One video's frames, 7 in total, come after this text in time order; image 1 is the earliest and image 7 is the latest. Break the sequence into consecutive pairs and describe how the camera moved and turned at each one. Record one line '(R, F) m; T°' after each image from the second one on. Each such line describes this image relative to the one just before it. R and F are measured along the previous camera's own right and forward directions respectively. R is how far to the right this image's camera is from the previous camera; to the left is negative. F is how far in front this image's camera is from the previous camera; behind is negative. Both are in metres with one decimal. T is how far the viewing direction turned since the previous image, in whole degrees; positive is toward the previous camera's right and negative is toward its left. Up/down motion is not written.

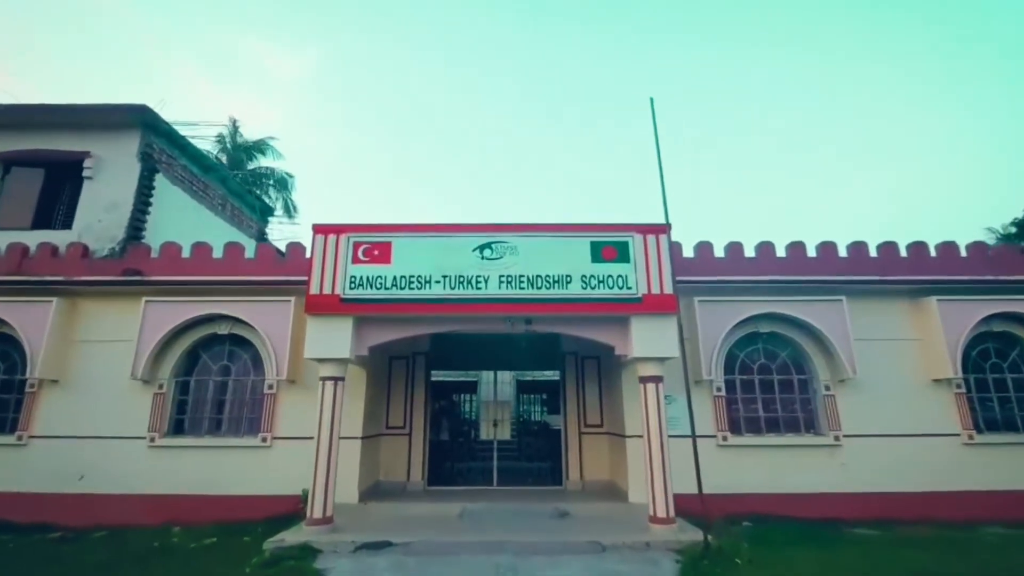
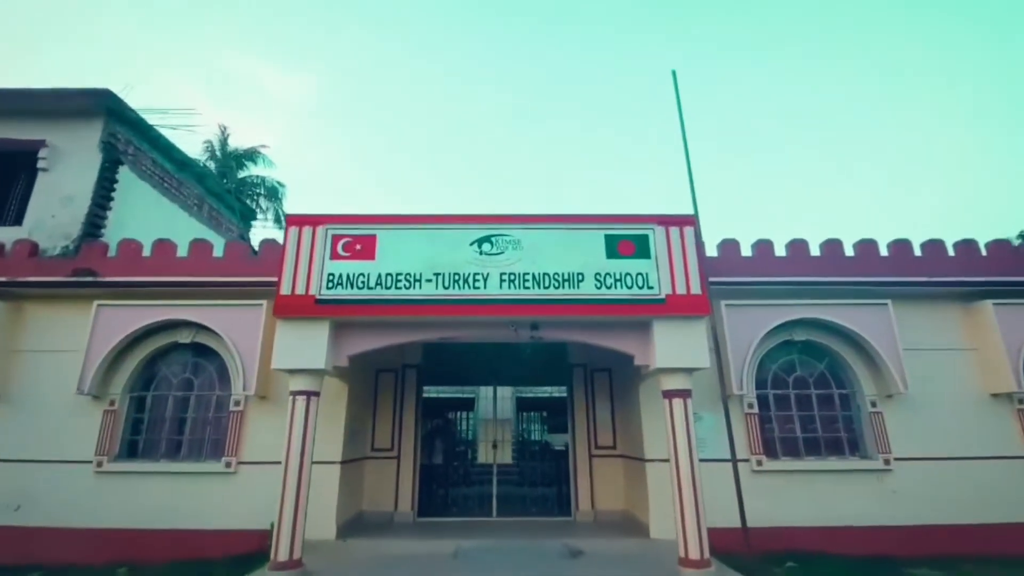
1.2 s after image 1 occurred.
(-0.1, +1.1) m; 0°
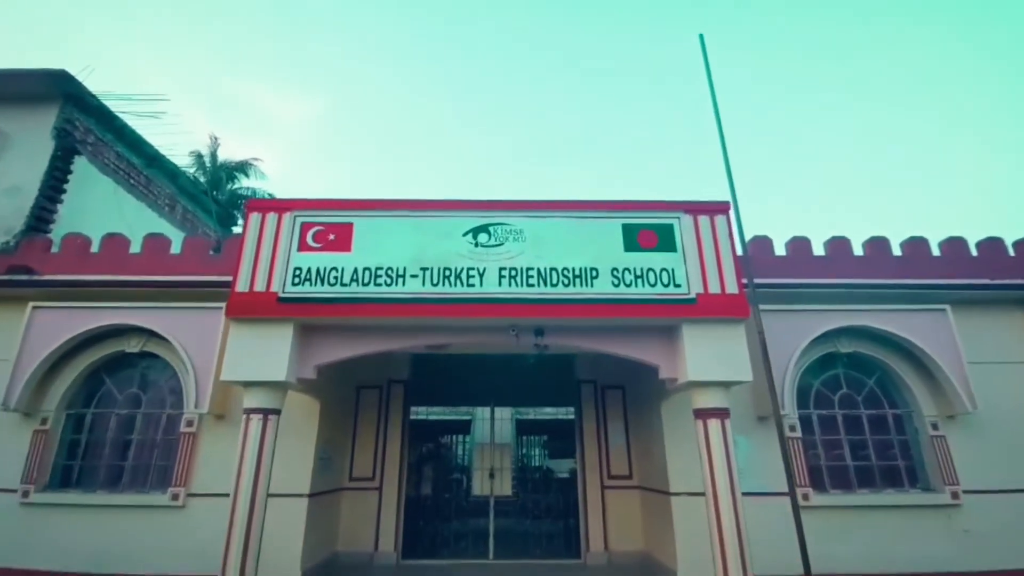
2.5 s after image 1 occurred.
(0.0, +1.1) m; 0°
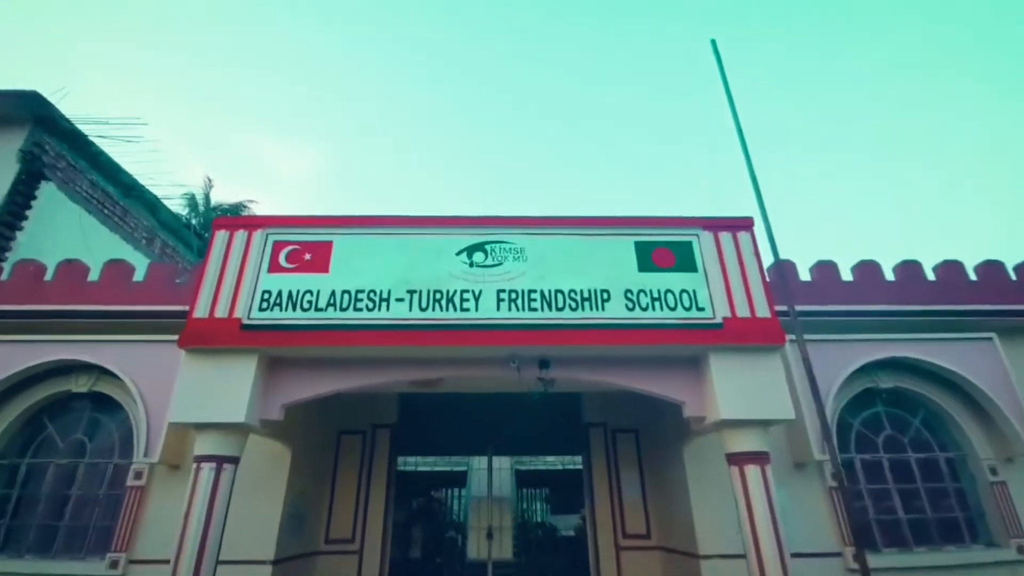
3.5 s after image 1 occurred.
(0.0, +0.8) m; 0°
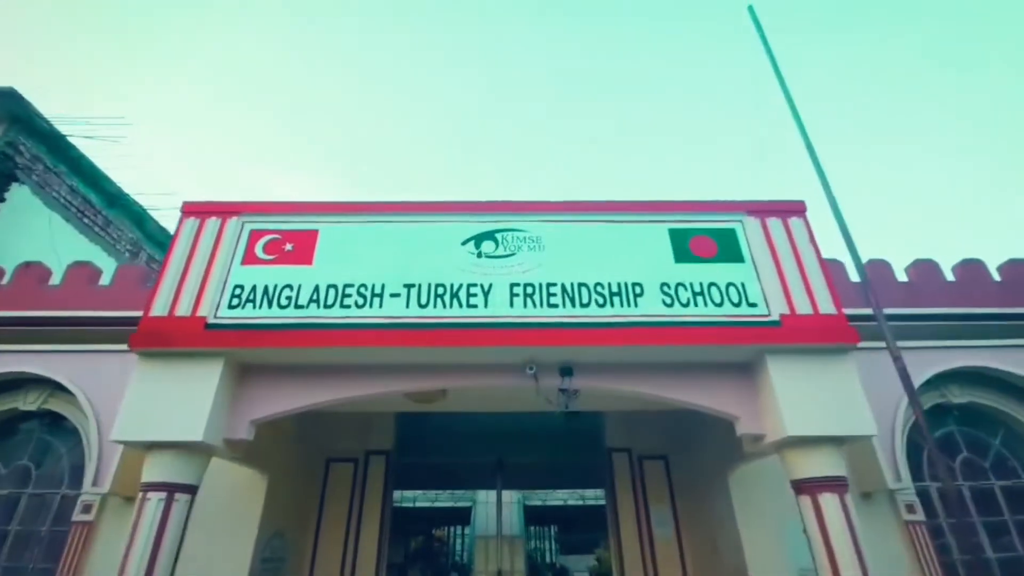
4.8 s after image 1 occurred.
(-0.1, +0.8) m; 0°
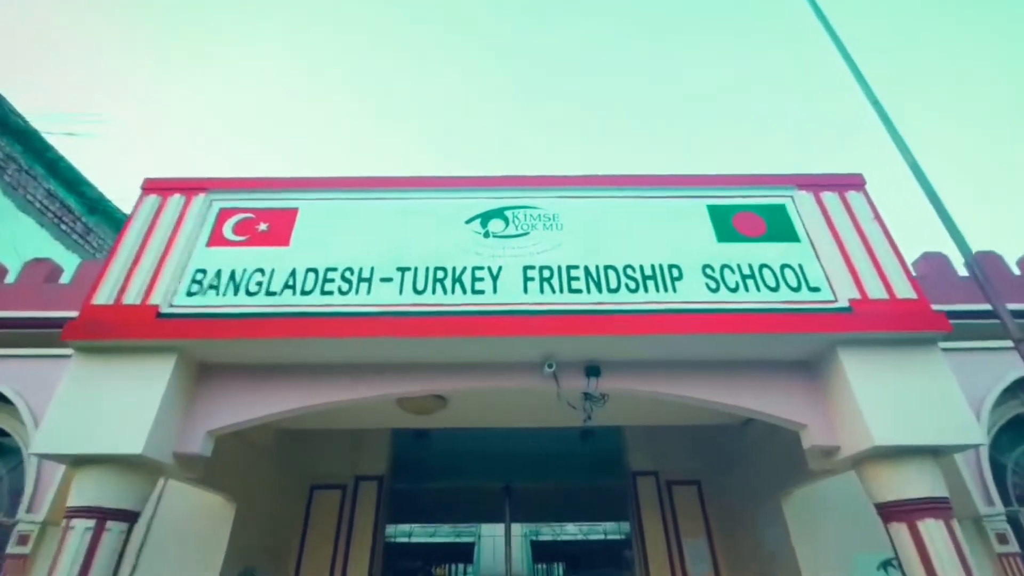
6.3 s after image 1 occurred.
(-0.1, +0.7) m; 0°
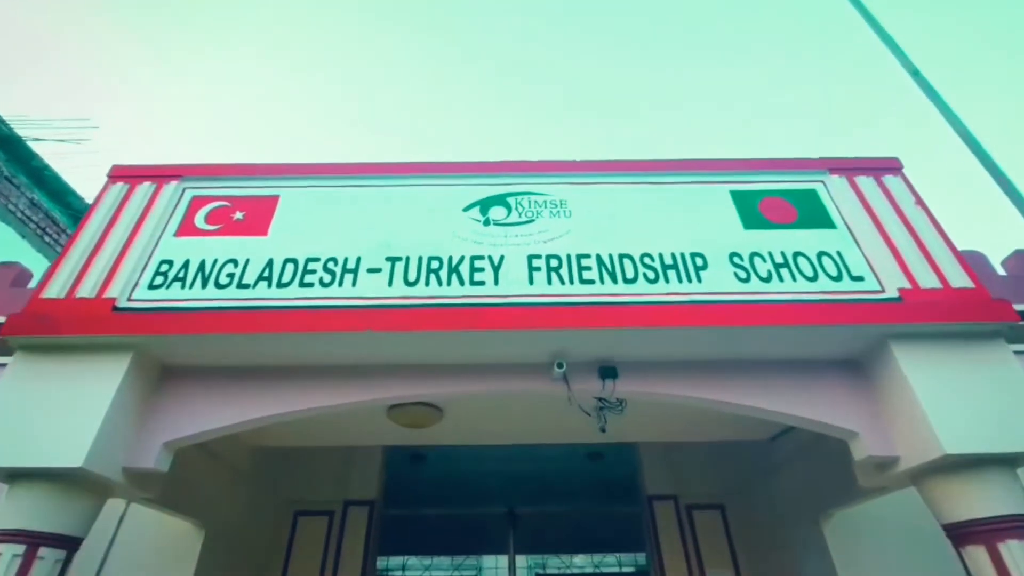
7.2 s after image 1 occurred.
(0.0, +0.4) m; 0°
